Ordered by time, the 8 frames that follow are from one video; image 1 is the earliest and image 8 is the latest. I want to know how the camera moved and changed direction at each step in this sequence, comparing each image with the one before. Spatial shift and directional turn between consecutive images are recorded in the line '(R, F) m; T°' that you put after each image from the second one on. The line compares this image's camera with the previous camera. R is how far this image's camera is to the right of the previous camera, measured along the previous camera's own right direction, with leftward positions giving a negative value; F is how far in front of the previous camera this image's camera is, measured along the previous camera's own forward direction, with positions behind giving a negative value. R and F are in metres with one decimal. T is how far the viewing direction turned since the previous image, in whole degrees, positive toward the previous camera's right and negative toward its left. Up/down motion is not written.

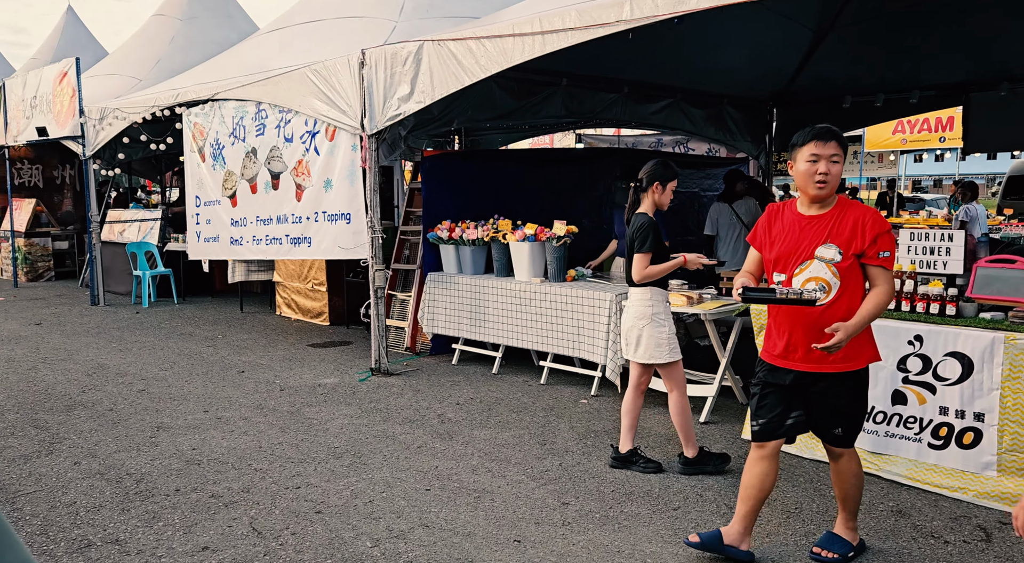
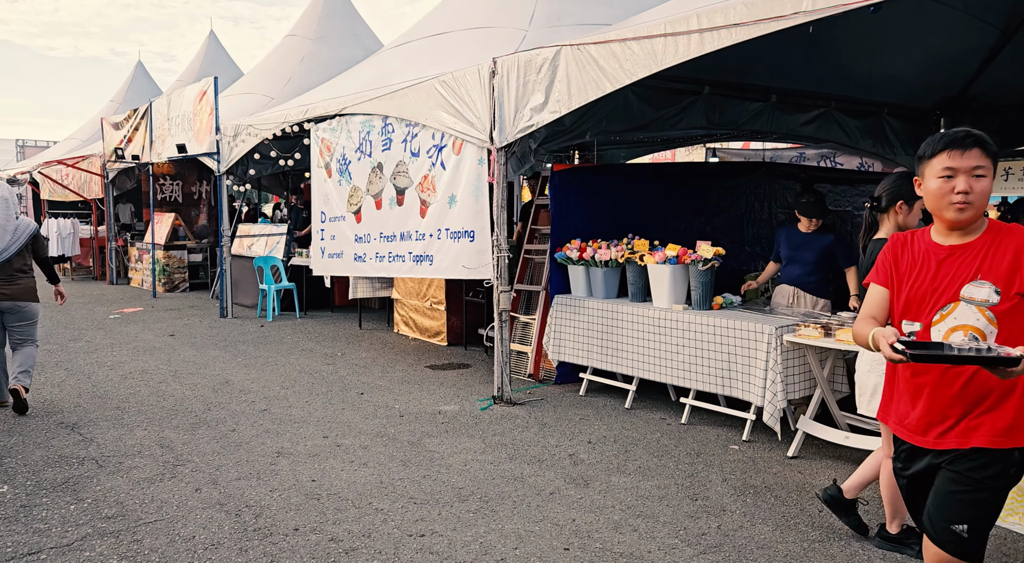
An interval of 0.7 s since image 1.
(-0.2, +0.4) m; -8°
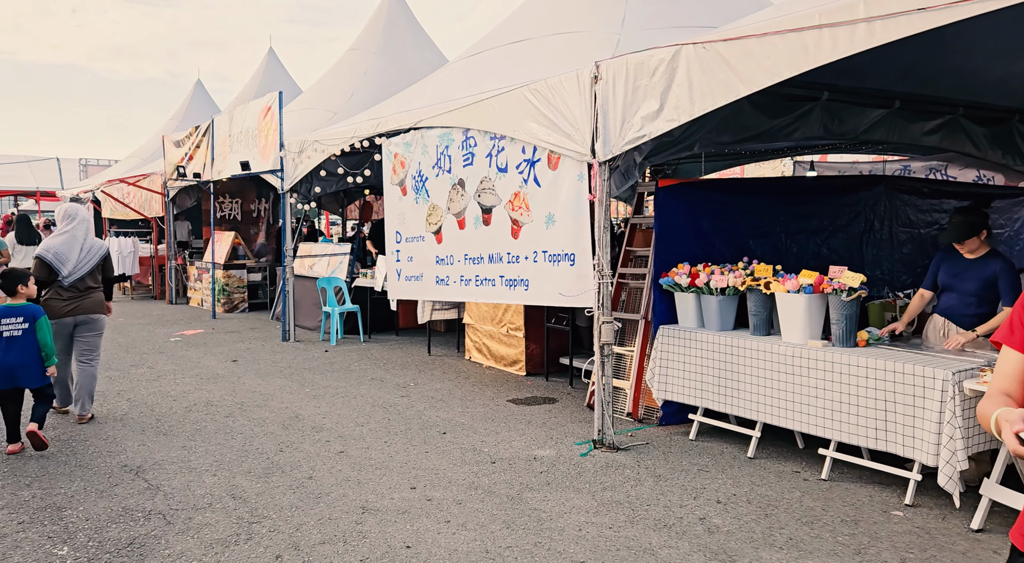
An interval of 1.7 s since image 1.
(-0.4, +0.6) m; -3°
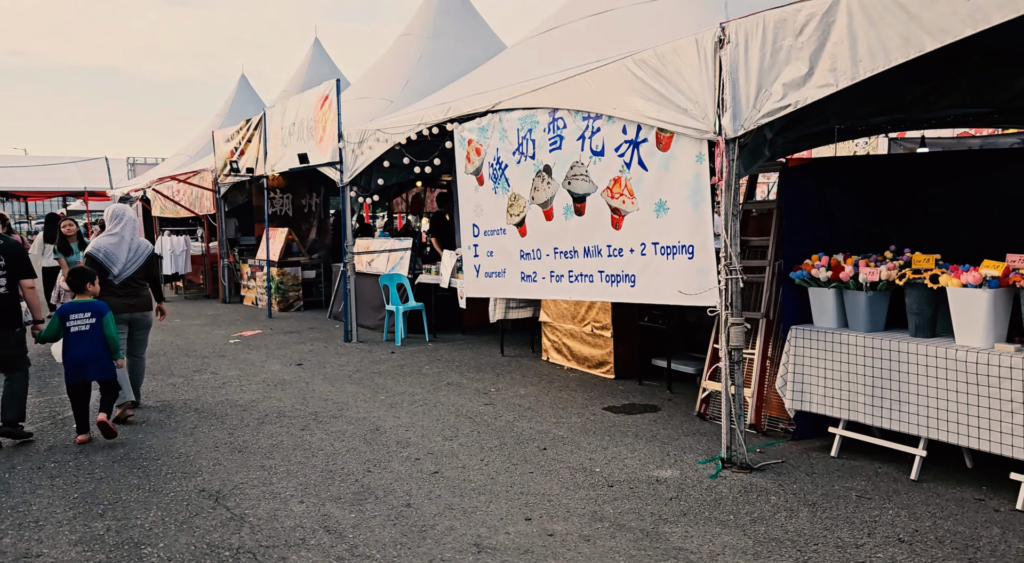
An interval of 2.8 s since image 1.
(-0.4, +0.6) m; -3°
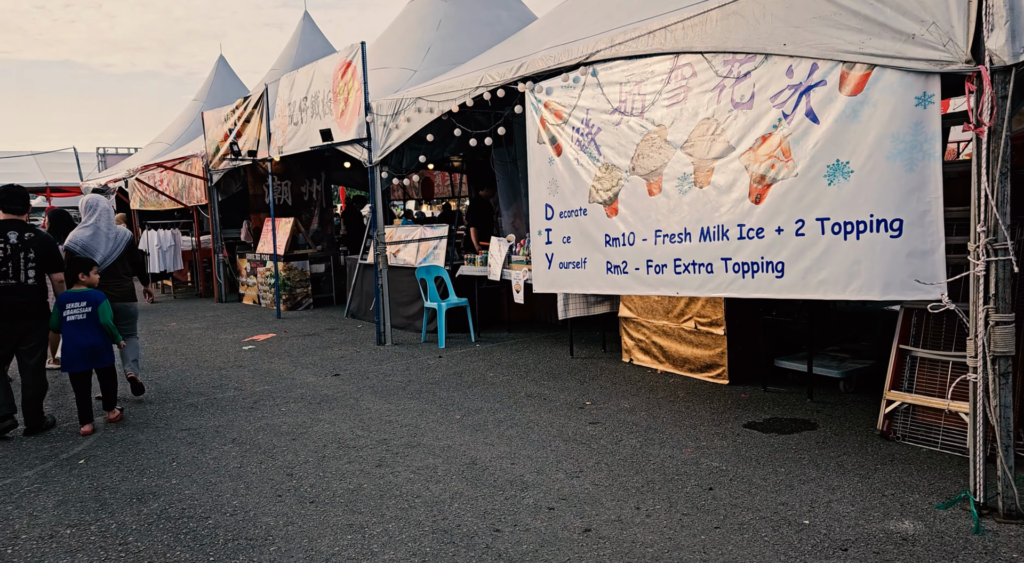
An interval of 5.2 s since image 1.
(-0.9, +1.2) m; +2°
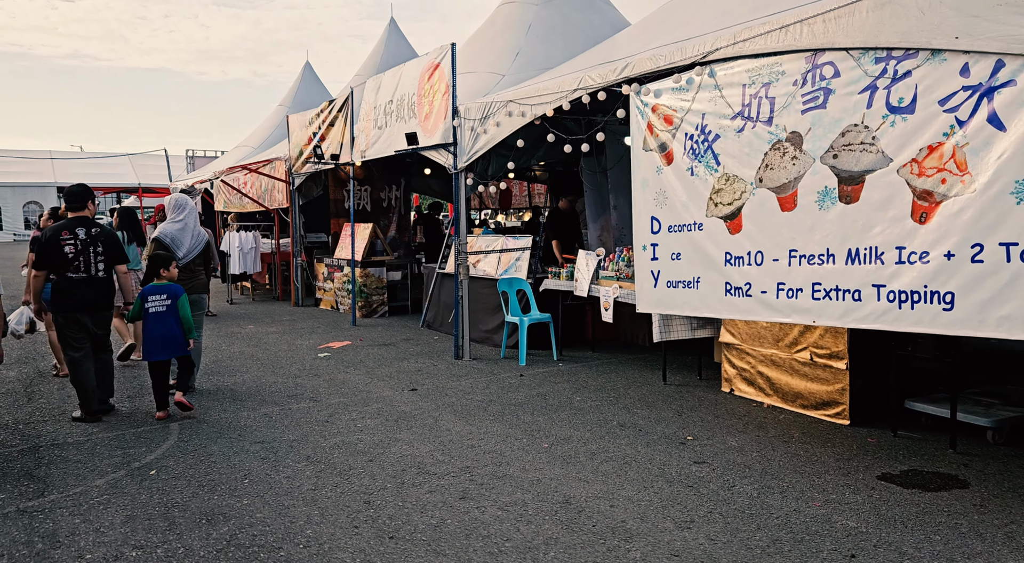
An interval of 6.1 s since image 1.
(-0.2, +0.5) m; -5°
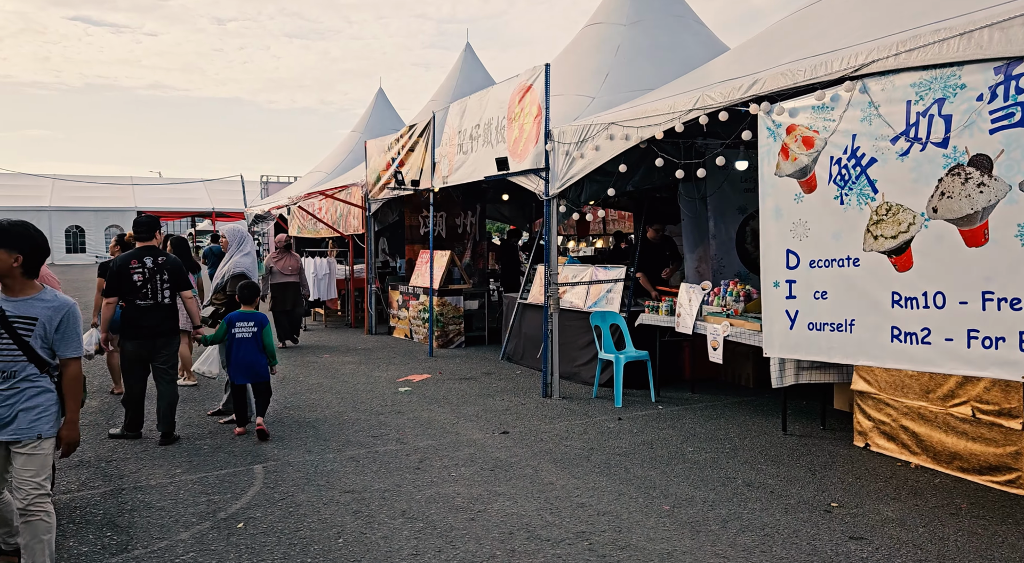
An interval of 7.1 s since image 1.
(-0.4, +0.5) m; -4°
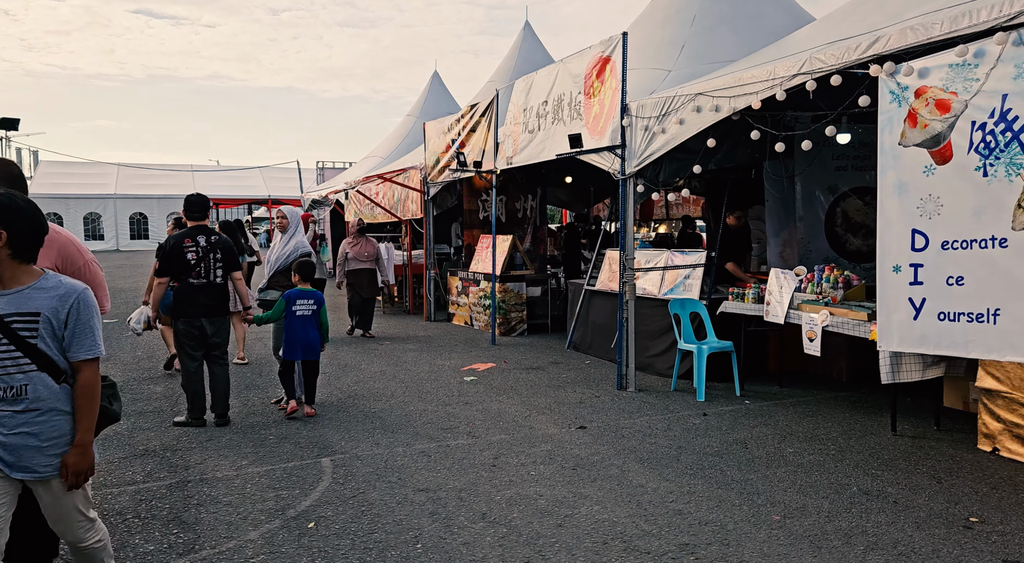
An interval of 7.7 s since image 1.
(-0.2, +0.4) m; -4°
